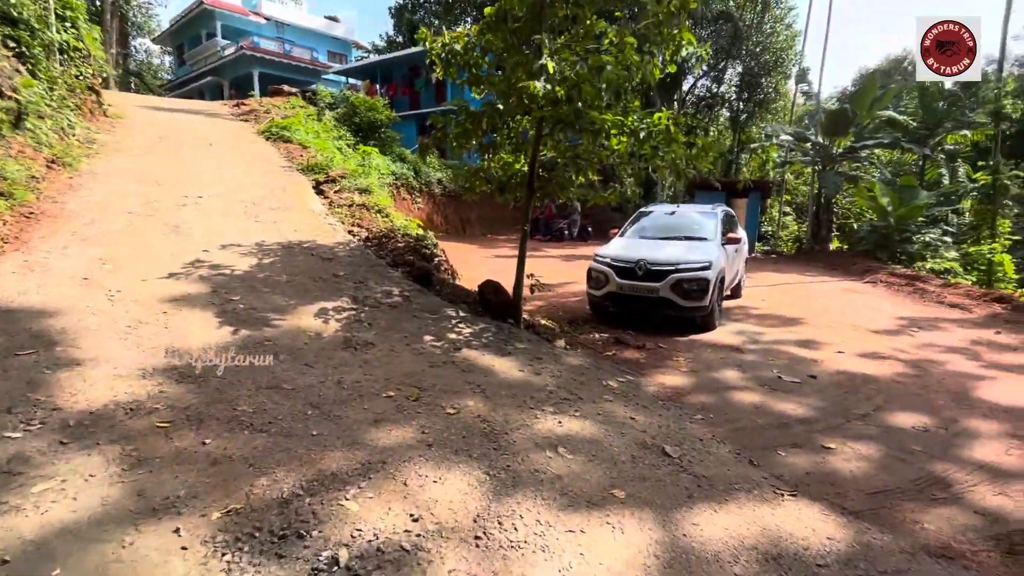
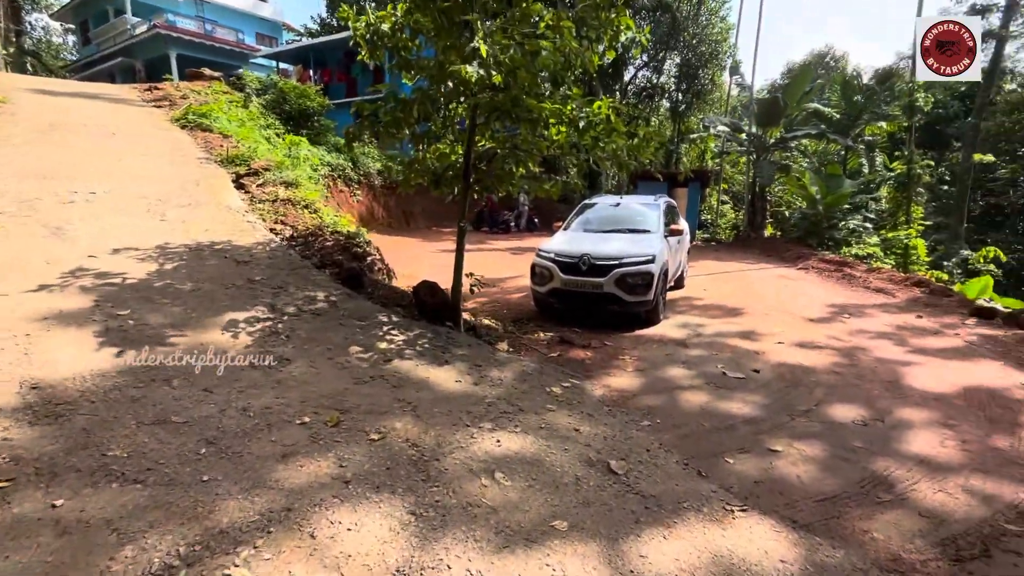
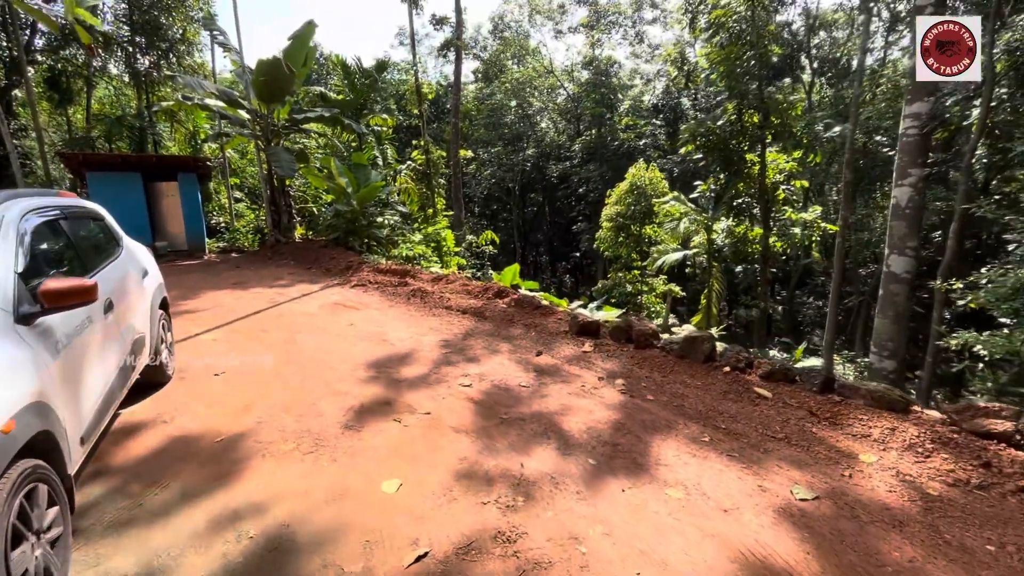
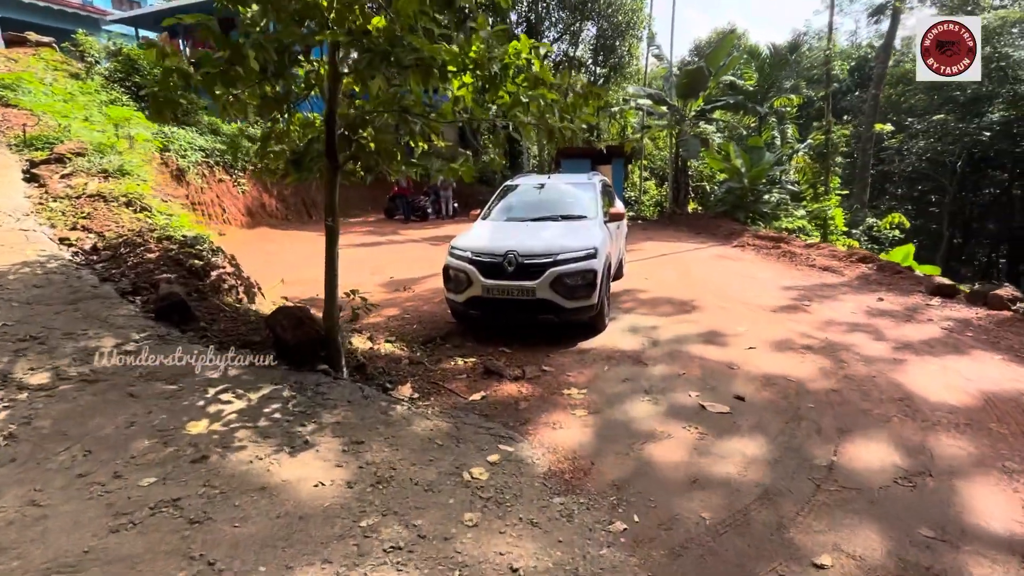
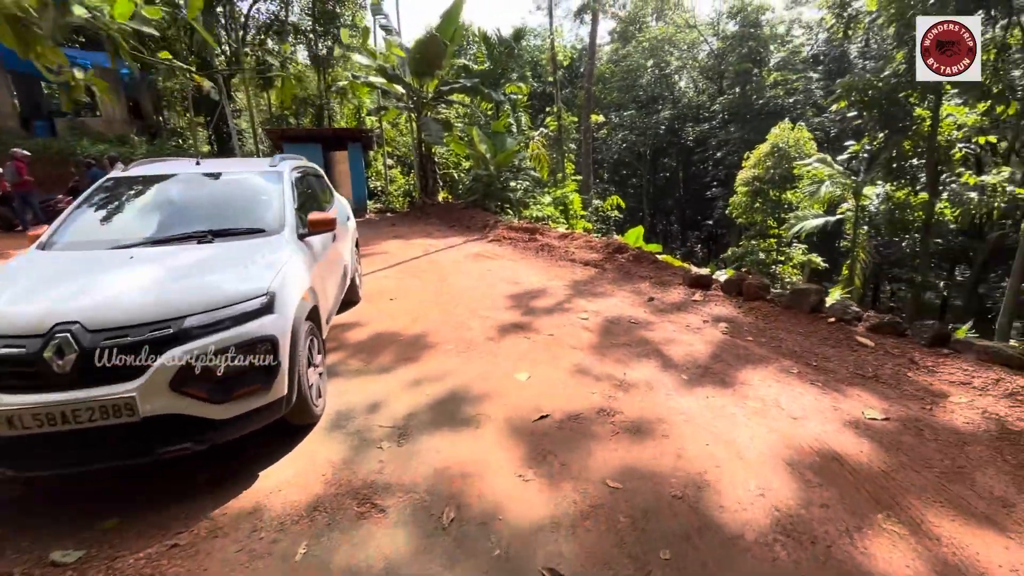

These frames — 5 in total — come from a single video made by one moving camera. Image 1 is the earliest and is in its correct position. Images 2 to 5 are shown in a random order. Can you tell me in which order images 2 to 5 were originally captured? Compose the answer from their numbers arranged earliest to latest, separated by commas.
2, 4, 5, 3
